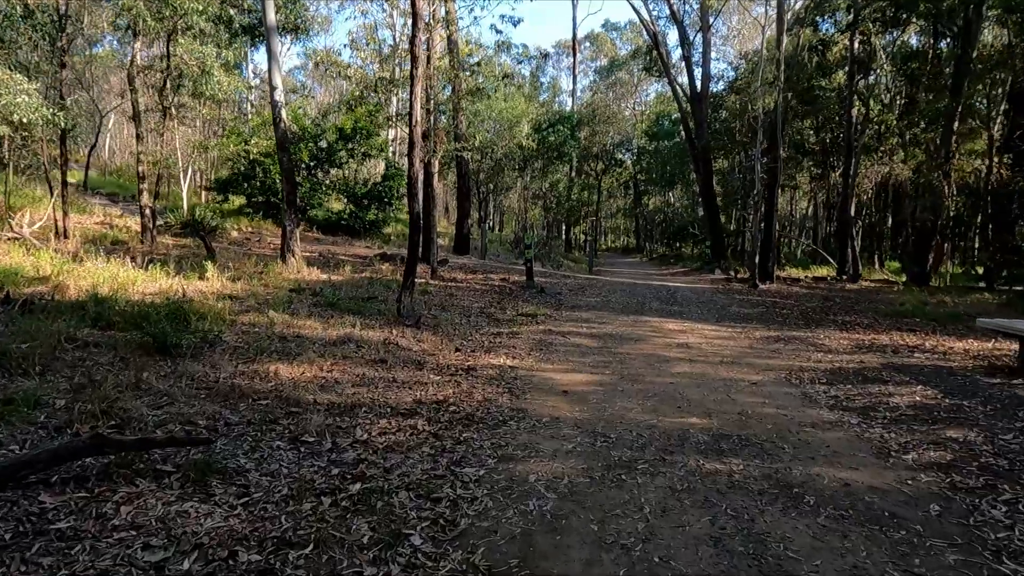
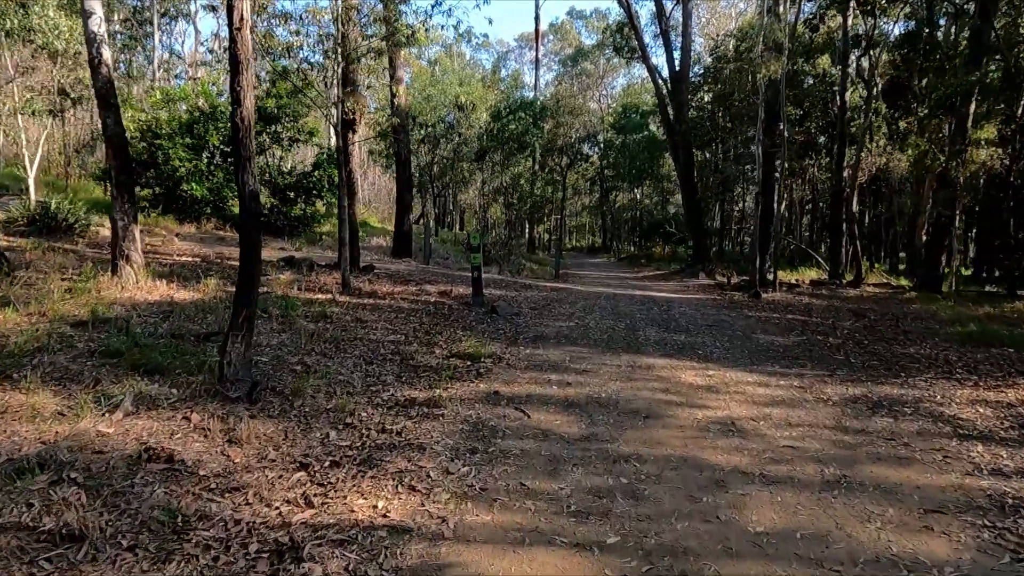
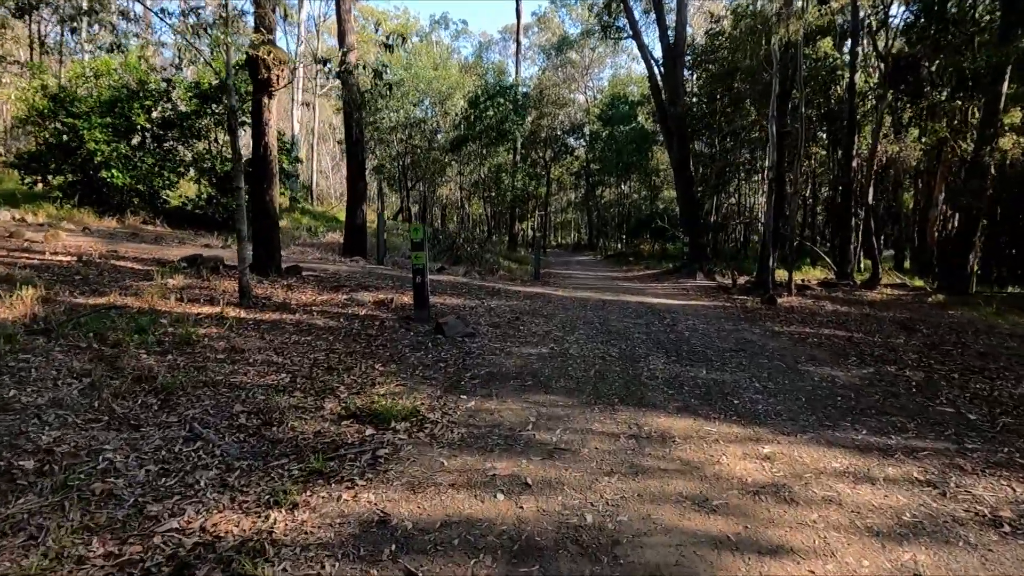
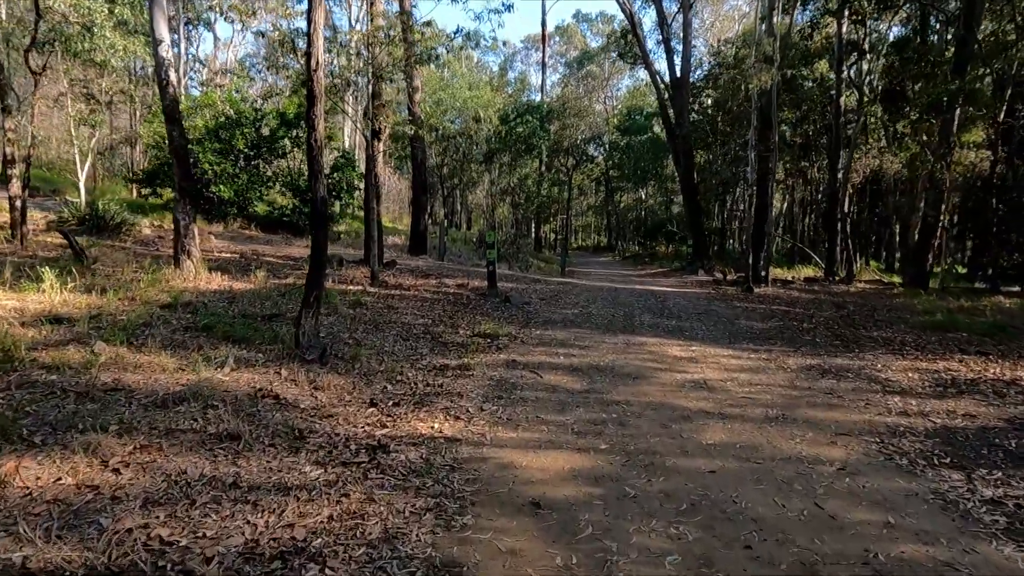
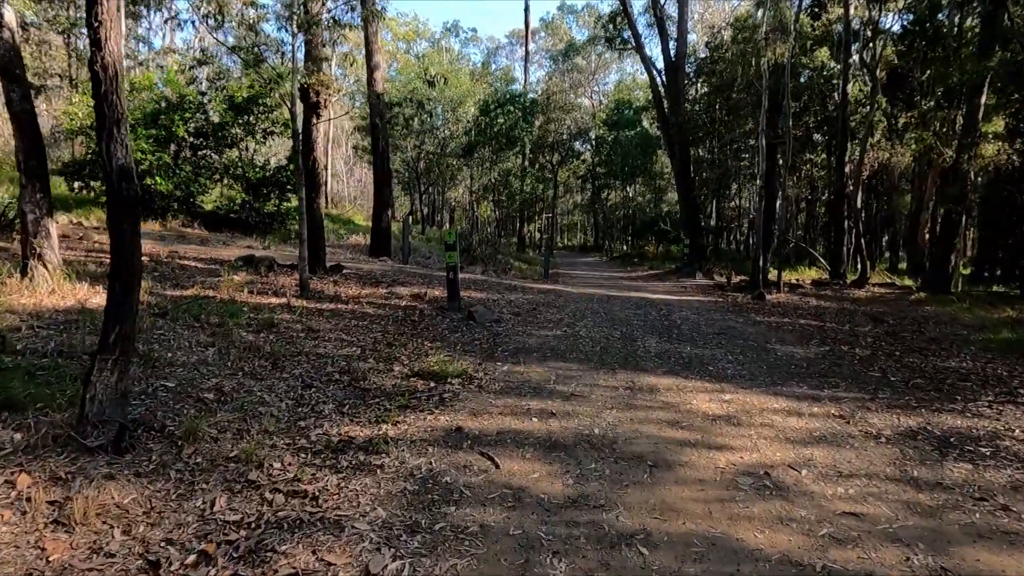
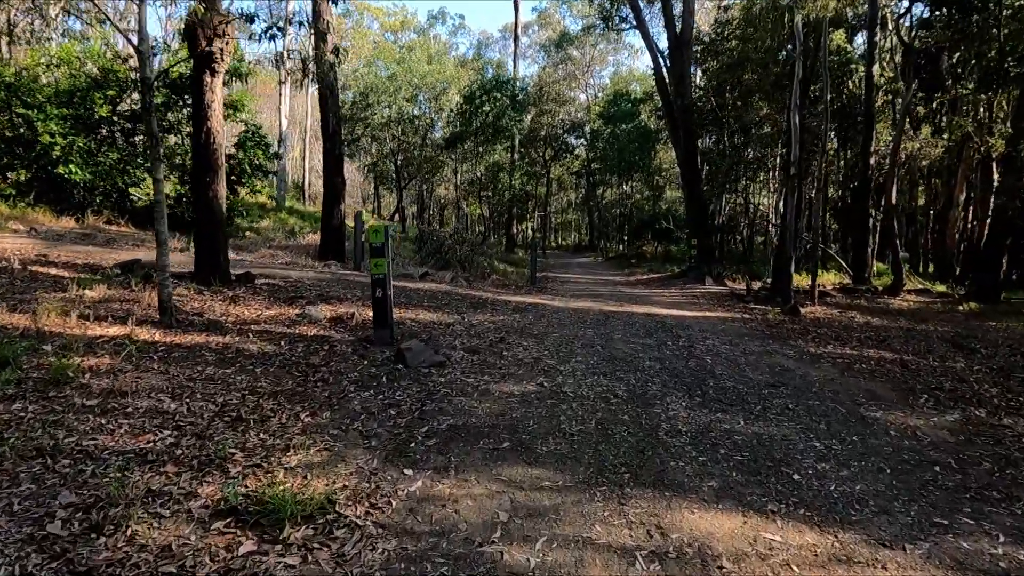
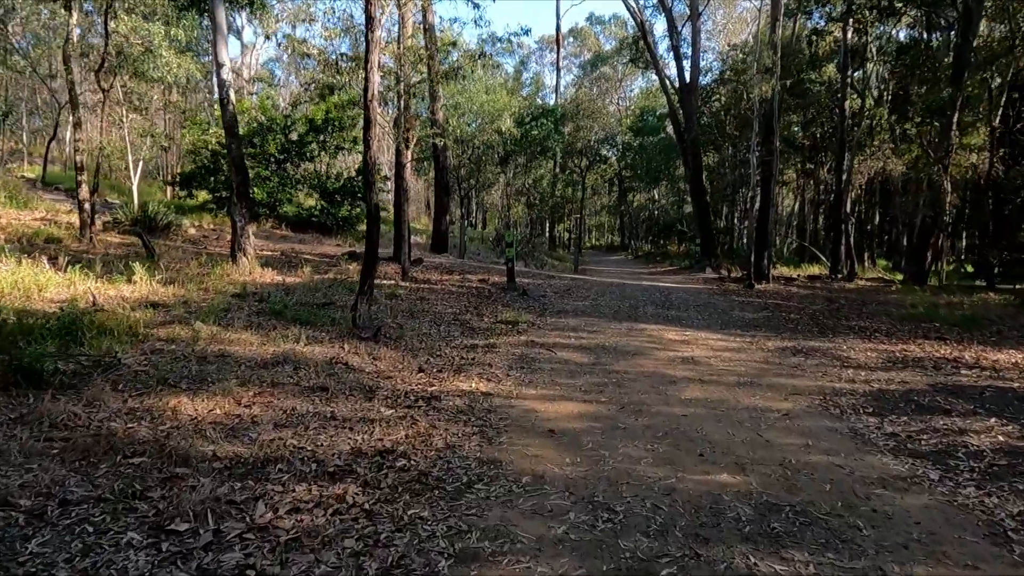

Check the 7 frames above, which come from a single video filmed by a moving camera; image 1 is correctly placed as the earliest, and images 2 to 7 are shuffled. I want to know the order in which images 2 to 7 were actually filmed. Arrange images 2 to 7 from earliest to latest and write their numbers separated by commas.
7, 4, 2, 5, 3, 6
